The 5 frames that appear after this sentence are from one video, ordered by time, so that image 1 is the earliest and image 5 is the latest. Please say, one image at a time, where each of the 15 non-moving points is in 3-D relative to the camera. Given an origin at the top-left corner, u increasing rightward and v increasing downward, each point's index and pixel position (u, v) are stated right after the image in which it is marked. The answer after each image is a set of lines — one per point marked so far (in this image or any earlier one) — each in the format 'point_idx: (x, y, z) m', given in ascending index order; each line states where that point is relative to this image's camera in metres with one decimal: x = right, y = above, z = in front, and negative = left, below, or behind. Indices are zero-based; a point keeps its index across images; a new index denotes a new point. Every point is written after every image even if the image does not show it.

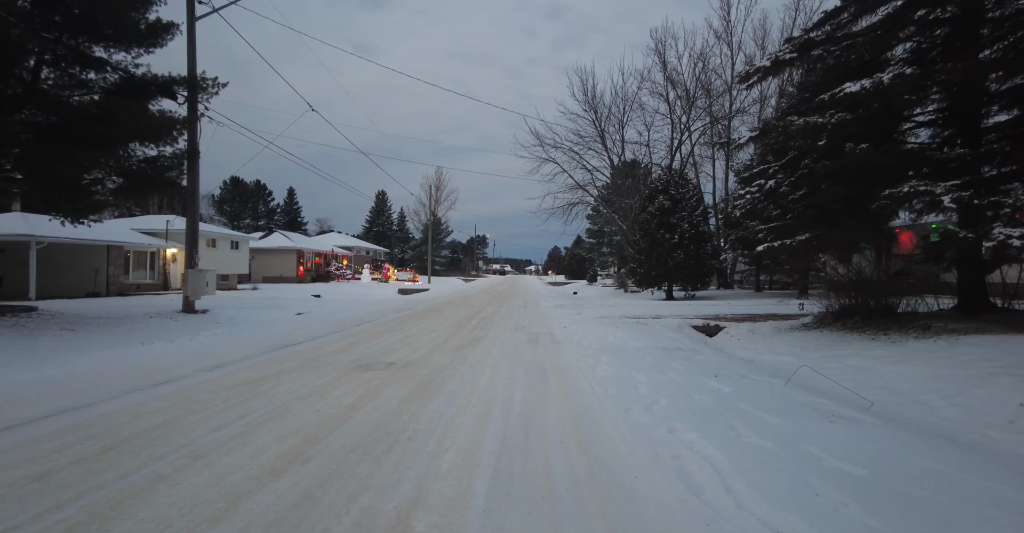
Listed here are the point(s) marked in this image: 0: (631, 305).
0: (+4.5, -1.5, +16.1) m
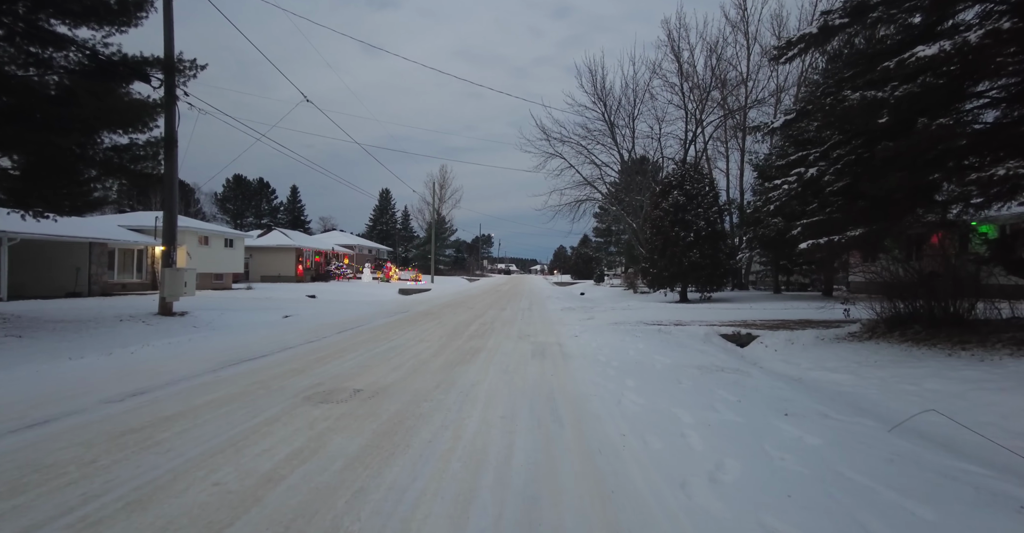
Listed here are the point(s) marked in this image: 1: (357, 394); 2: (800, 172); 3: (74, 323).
0: (+4.7, -1.5, +14.8) m
1: (-1.6, -1.3, +4.3) m
2: (+7.1, +2.3, +10.3) m
3: (-11.4, -1.5, +11.0) m
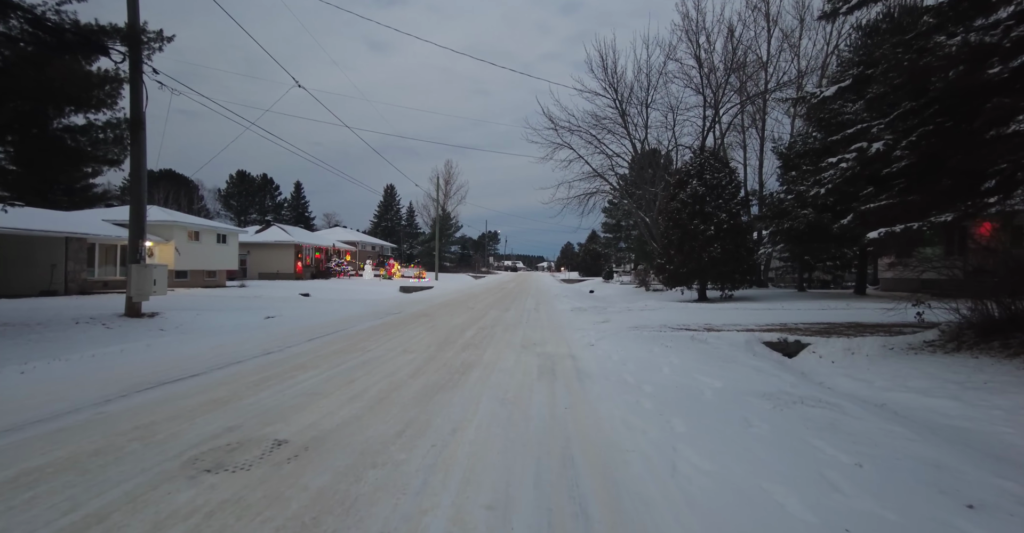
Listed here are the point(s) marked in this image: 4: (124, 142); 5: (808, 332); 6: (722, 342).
0: (+4.8, -1.4, +13.2) m
1: (-1.6, -1.2, +2.9) m
2: (+7.1, +2.4, +8.7) m
3: (-11.3, -1.4, +9.7) m
4: (-10.9, +3.5, +11.8) m
5: (+6.4, -1.4, +9.1) m
6: (+3.9, -1.4, +7.8) m
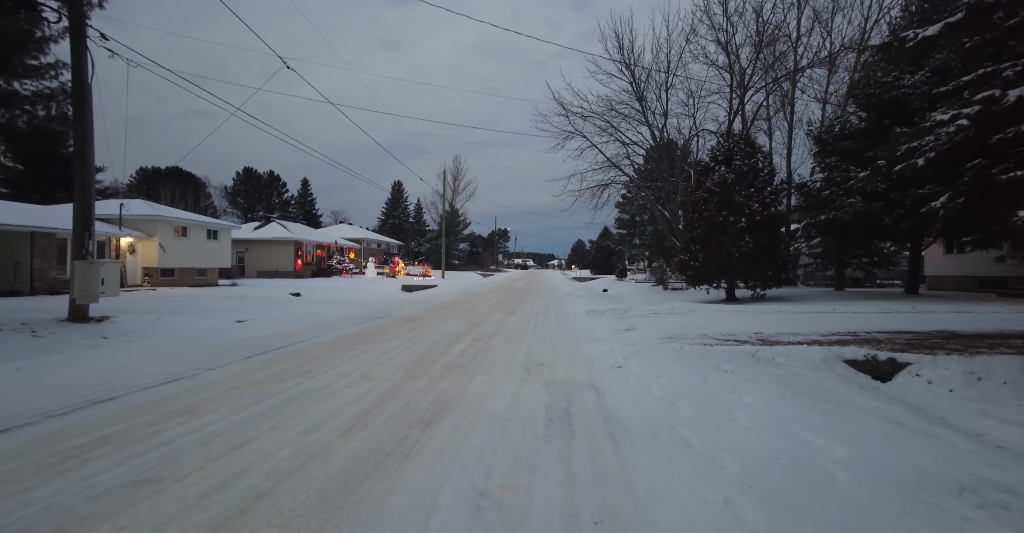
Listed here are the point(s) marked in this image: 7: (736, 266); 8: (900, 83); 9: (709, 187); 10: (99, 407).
0: (+4.9, -1.3, +11.2) m
1: (-1.7, -1.2, +1.0) m
2: (+7.1, +2.5, +6.6) m
3: (-11.3, -1.3, +8.1) m
4: (-10.8, +3.6, +10.2) m
5: (+6.5, -1.3, +7.1) m
6: (+3.9, -1.3, +5.8) m
7: (+9.9, 0.0, +18.7) m
8: (+14.7, +6.9, +15.9) m
9: (+9.1, +3.7, +19.3) m
10: (-3.6, -1.3, +3.7) m
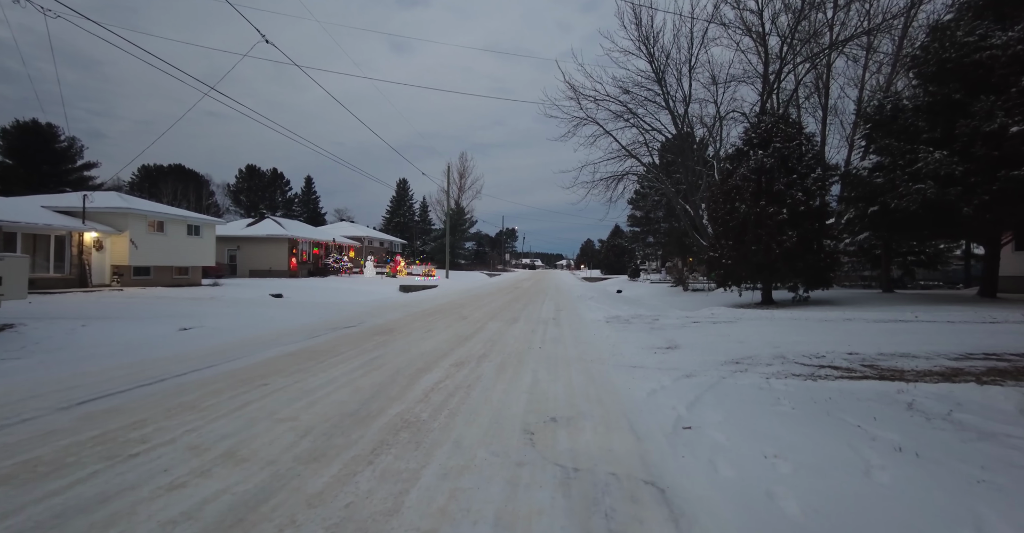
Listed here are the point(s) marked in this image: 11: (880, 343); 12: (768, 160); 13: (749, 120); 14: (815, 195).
0: (+5.0, -1.2, +8.8) m
1: (-1.9, -1.1, -1.3) m
2: (+7.1, +2.6, +4.1) m
3: (-11.3, -1.2, +6.0) m
4: (-10.8, +3.7, +8.1) m
5: (+6.4, -1.2, +4.6) m
6: (+3.8, -1.2, +3.3) m
7: (+10.1, +0.1, +16.2) m
8: (+14.8, +7.0, +13.3) m
9: (+9.3, +3.7, +16.8) m
10: (-3.7, -1.2, +1.5) m
11: (+6.1, -1.2, +7.1) m
12: (+10.1, +4.2, +16.6) m
13: (+11.2, +7.0, +19.8) m
14: (+11.9, +2.8, +16.5) m
